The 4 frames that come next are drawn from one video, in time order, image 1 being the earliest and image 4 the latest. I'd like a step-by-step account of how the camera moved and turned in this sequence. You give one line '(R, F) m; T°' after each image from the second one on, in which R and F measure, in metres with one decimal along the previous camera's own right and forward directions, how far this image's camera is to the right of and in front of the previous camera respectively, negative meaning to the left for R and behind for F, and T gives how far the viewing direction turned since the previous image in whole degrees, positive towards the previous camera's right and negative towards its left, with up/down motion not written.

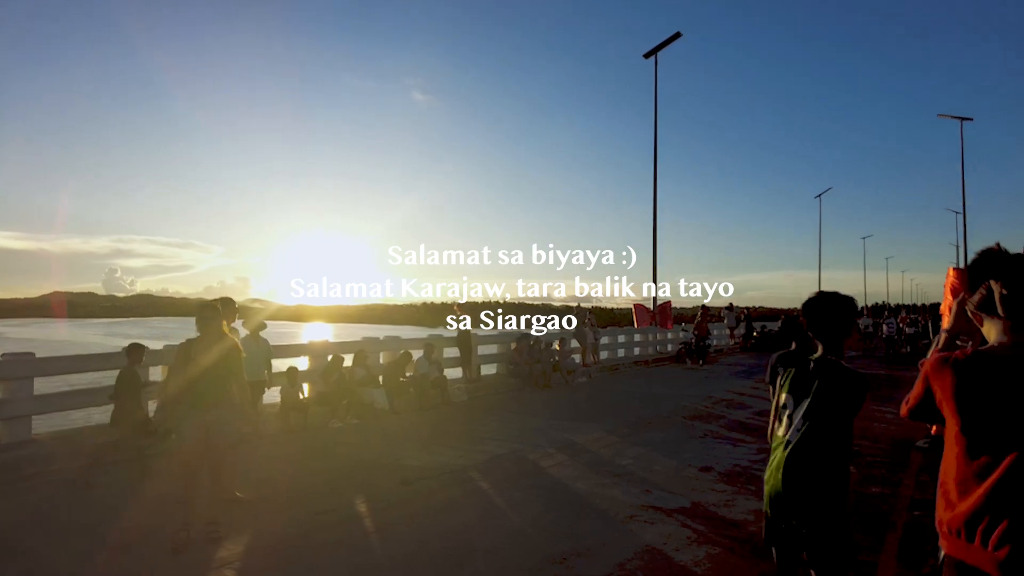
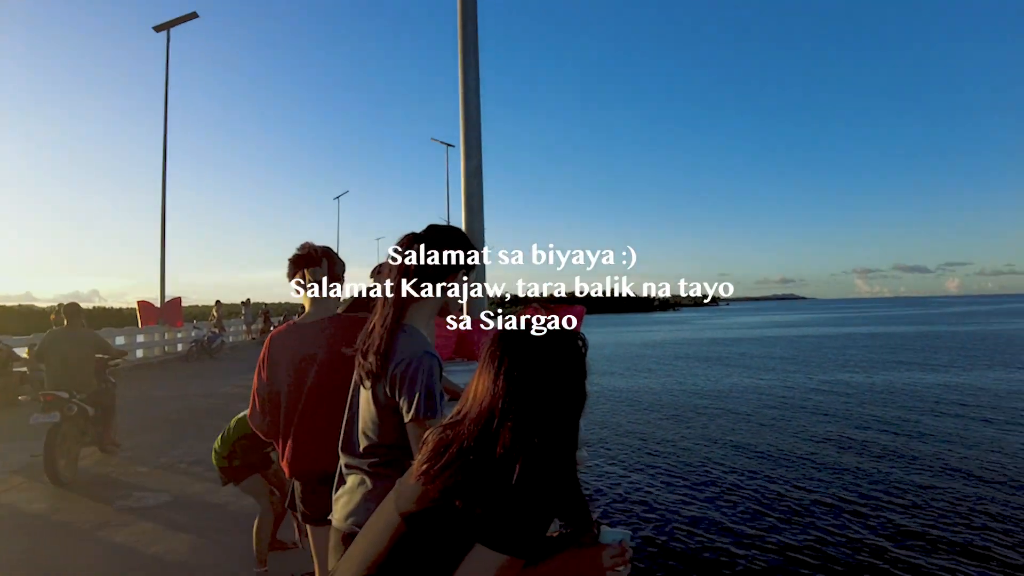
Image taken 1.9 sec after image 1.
(+0.4, -1.0) m; +44°
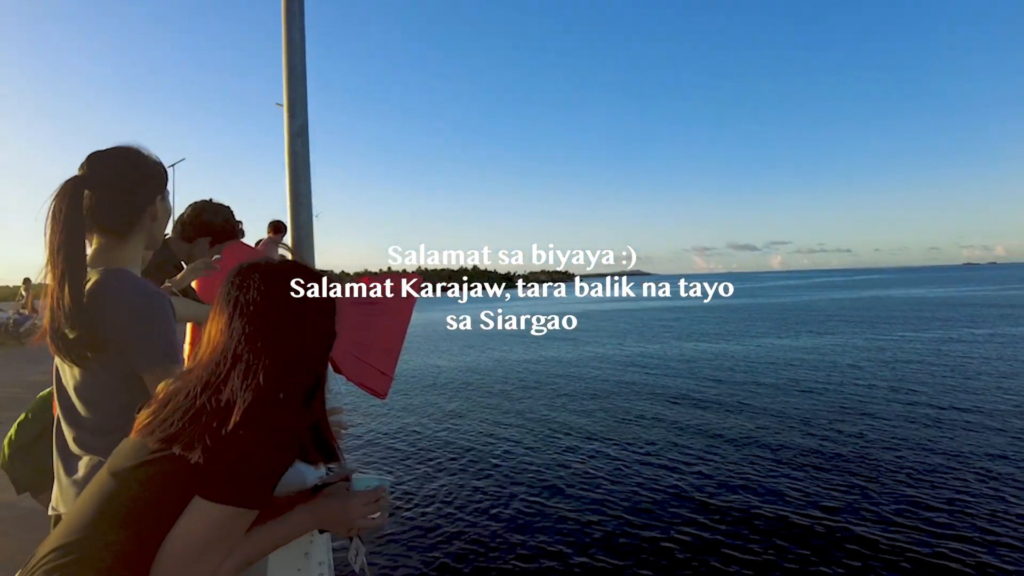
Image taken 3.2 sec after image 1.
(+0.5, 0.0) m; +12°
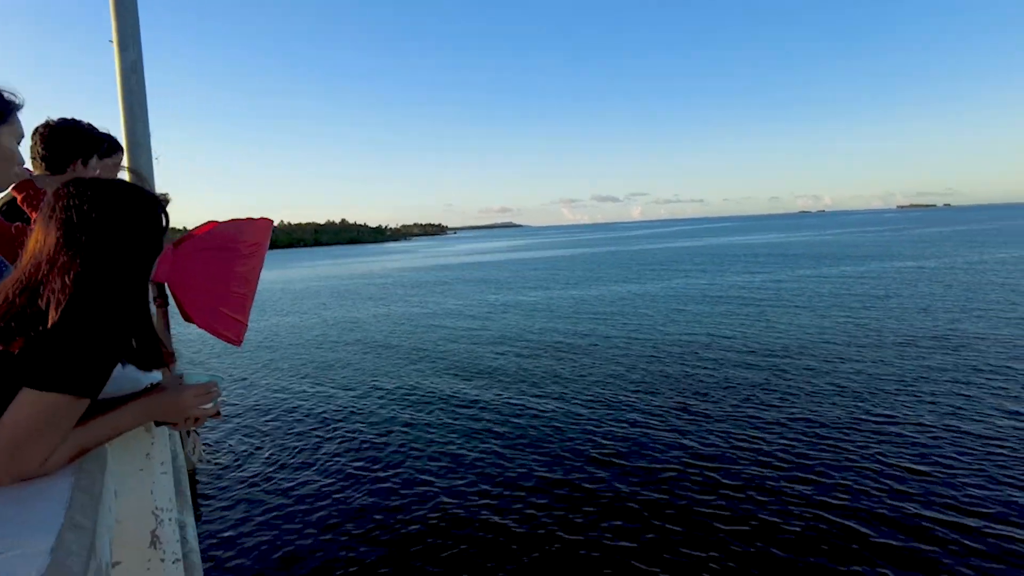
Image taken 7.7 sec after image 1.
(+0.3, -0.5) m; +12°
